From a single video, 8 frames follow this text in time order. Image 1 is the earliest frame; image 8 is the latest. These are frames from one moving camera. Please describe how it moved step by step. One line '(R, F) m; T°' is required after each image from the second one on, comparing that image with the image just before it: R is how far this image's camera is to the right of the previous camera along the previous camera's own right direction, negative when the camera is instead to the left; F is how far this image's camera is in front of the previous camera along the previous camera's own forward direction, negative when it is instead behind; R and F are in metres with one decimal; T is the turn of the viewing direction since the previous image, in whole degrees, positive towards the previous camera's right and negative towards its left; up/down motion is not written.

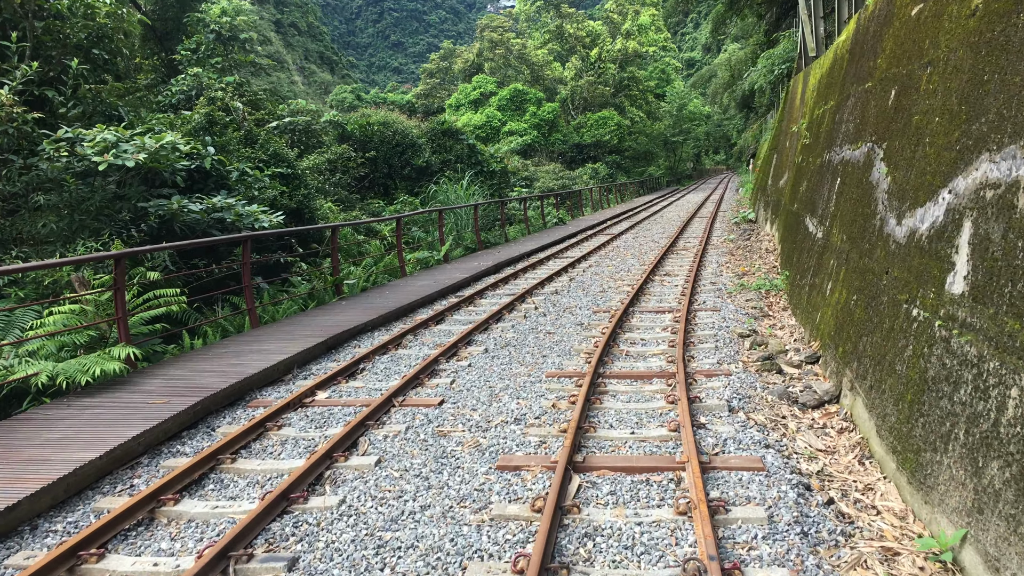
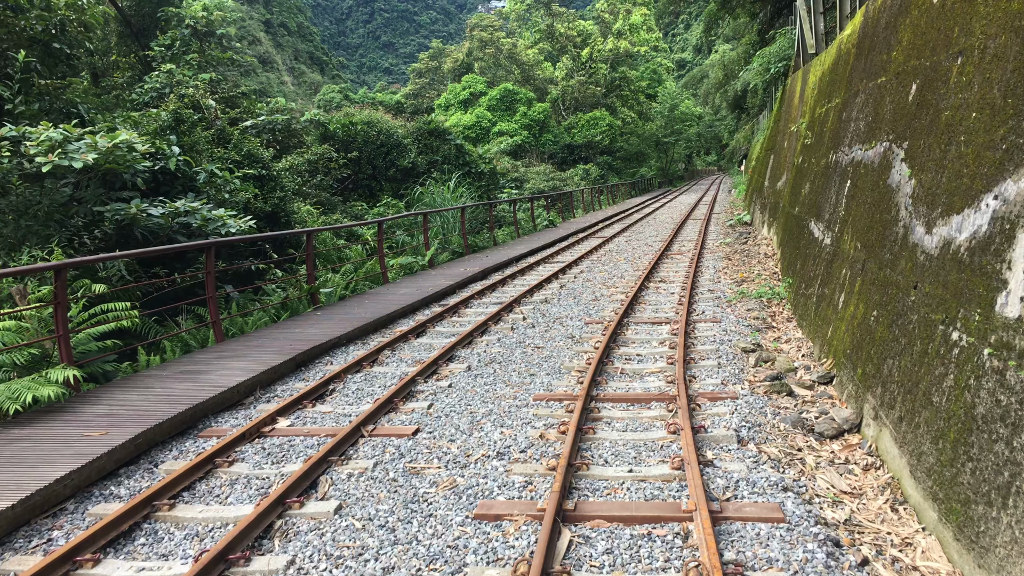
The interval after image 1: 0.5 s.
(0.0, +0.5) m; +1°
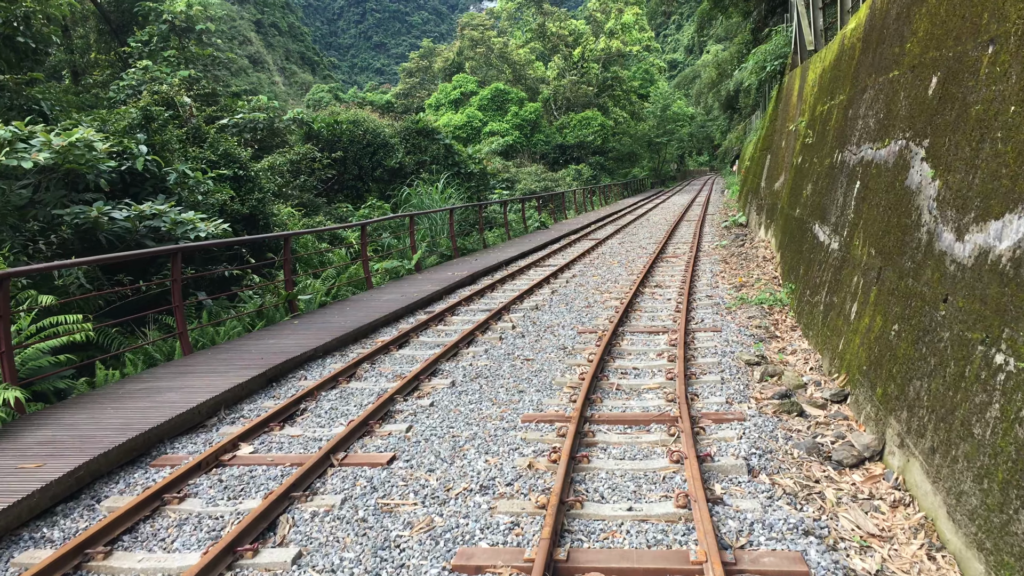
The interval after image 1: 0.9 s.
(0.0, +0.4) m; +1°
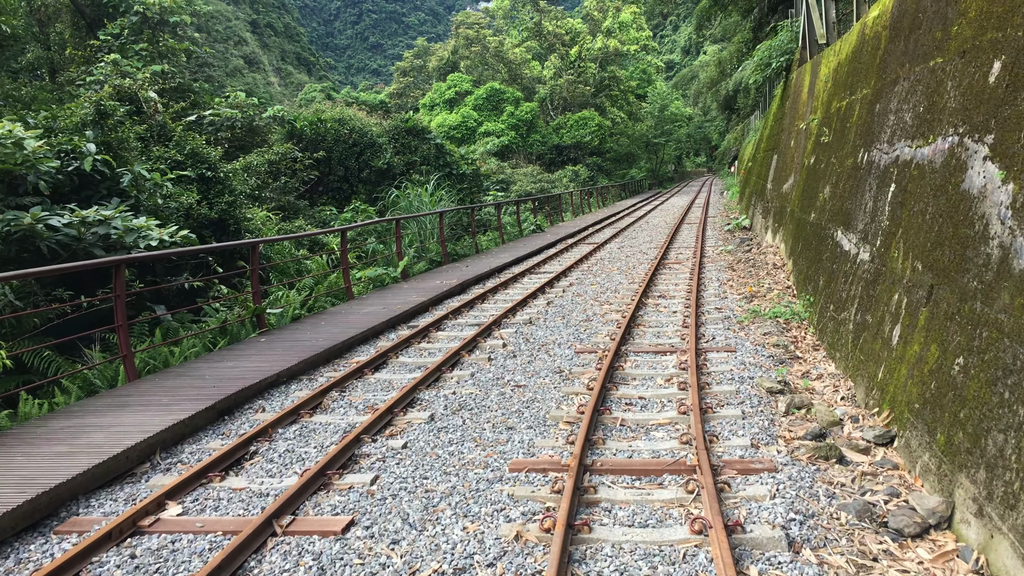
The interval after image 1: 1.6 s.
(0.0, +0.7) m; 0°
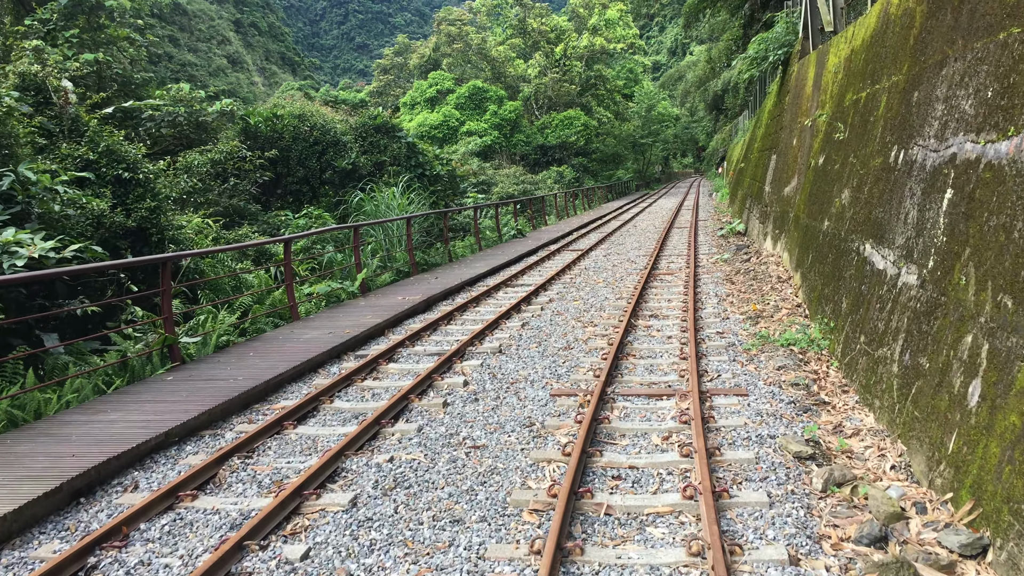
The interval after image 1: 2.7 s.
(+0.1, +1.1) m; +1°
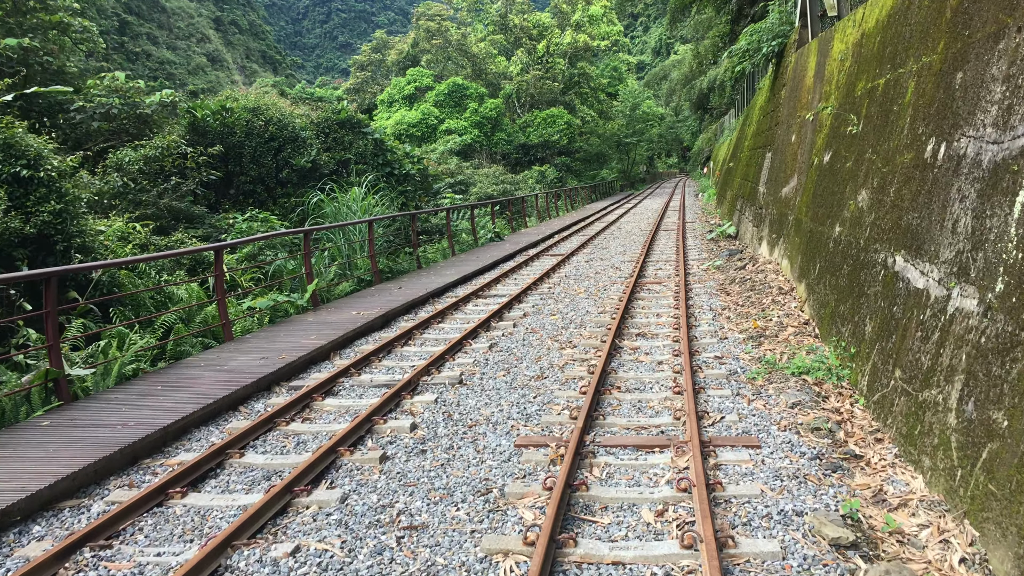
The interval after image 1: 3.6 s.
(+0.1, +0.9) m; +1°
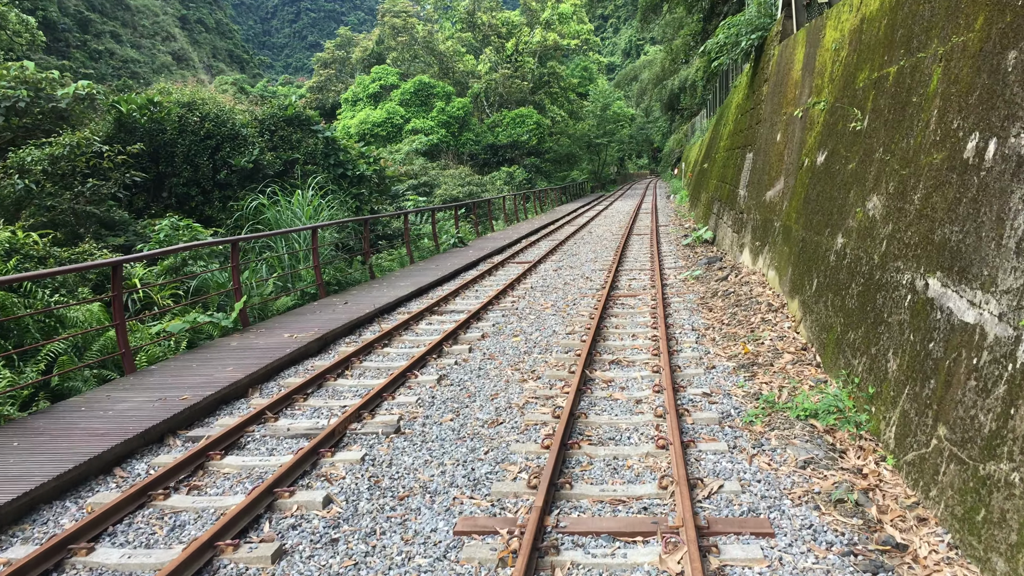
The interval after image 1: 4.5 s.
(+0.1, +0.9) m; +2°
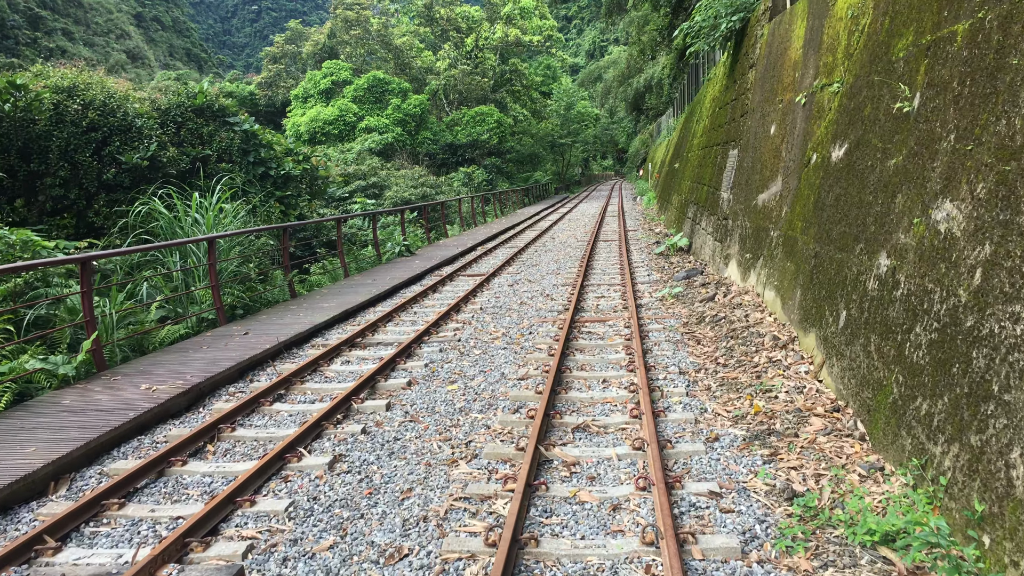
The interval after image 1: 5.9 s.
(+0.2, +1.5) m; +2°
